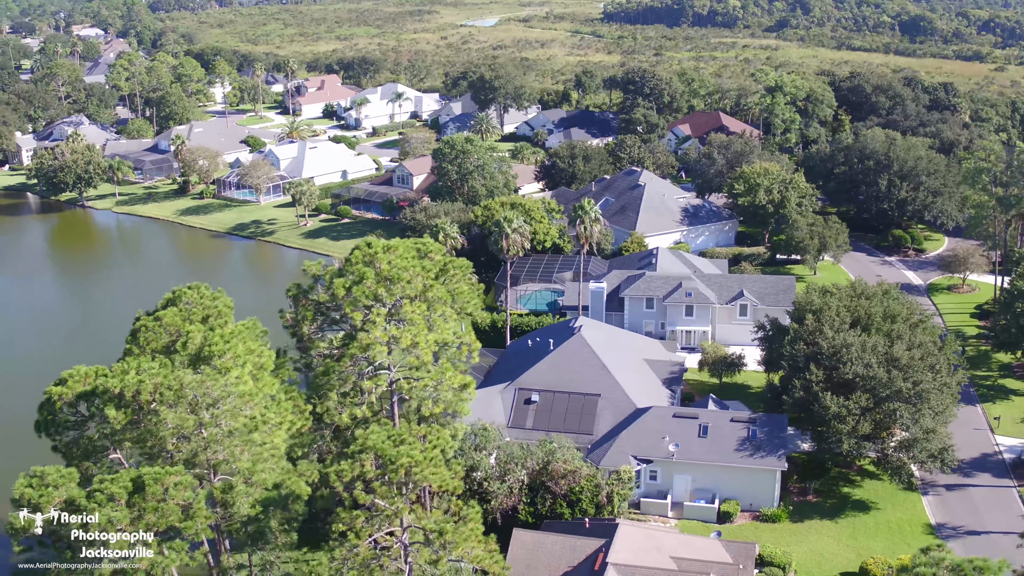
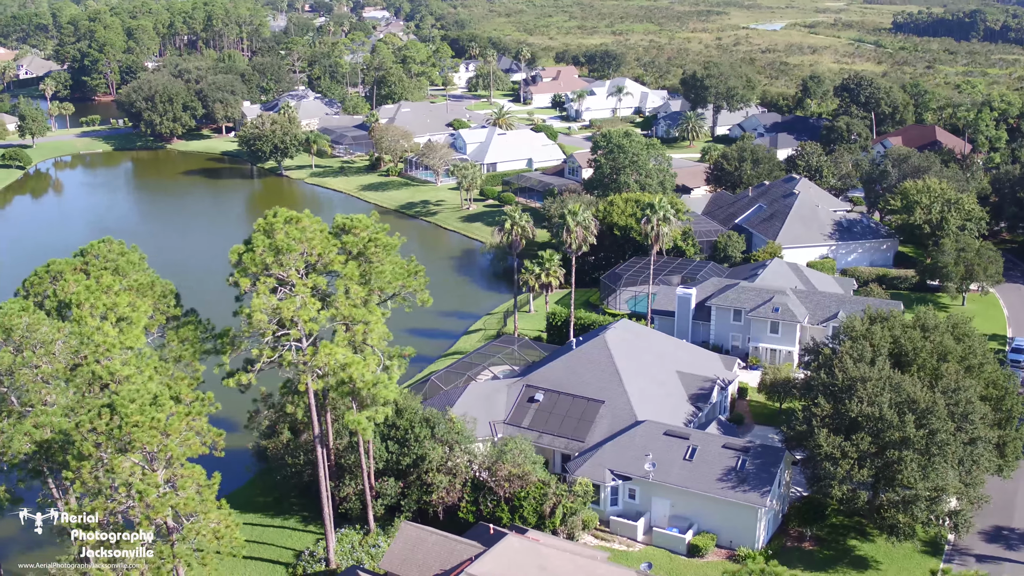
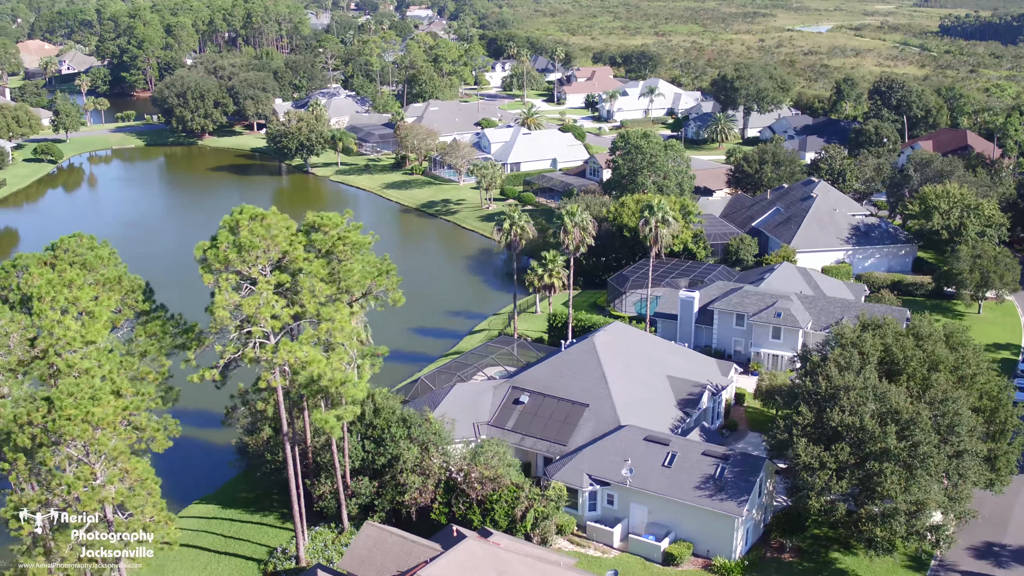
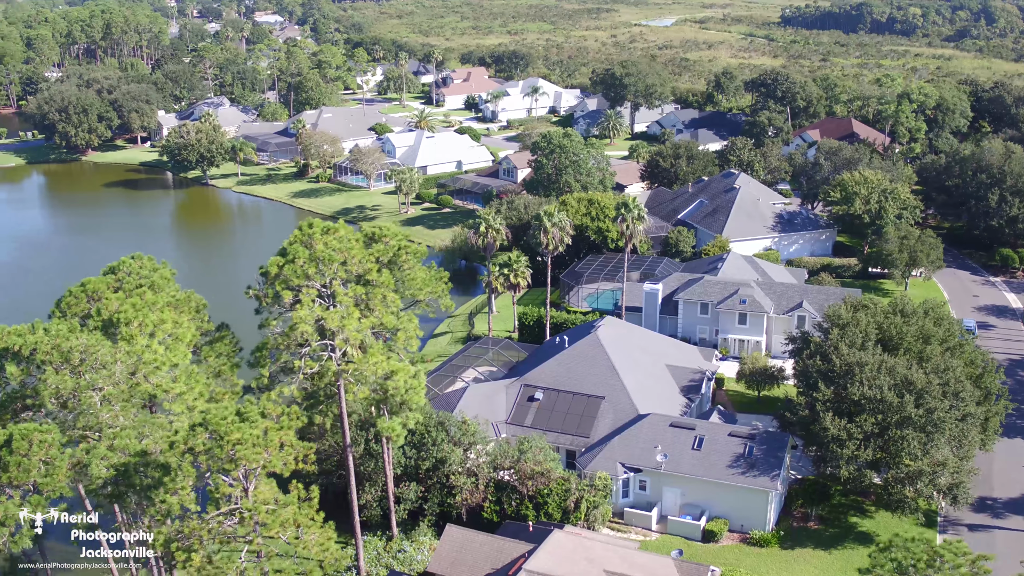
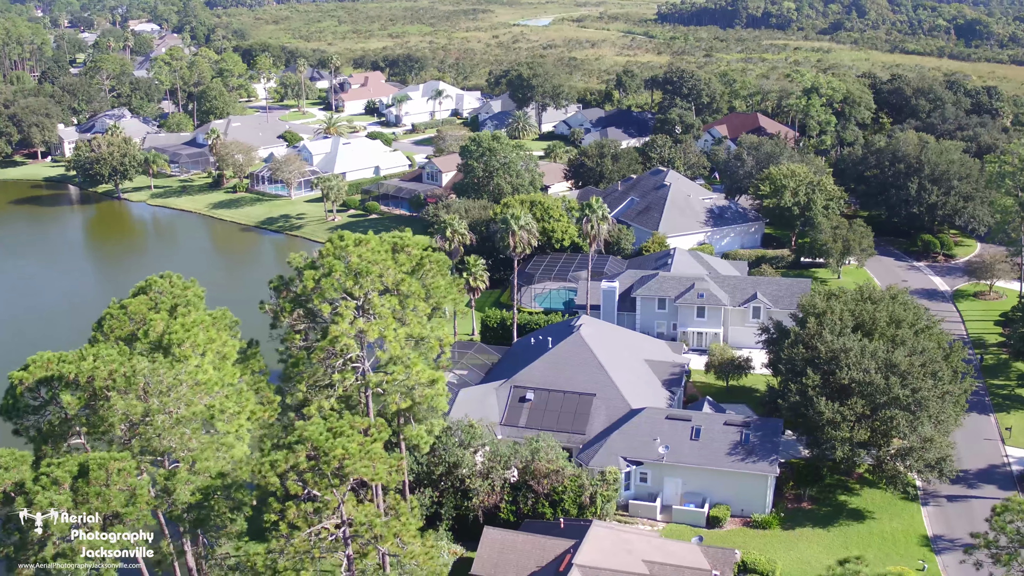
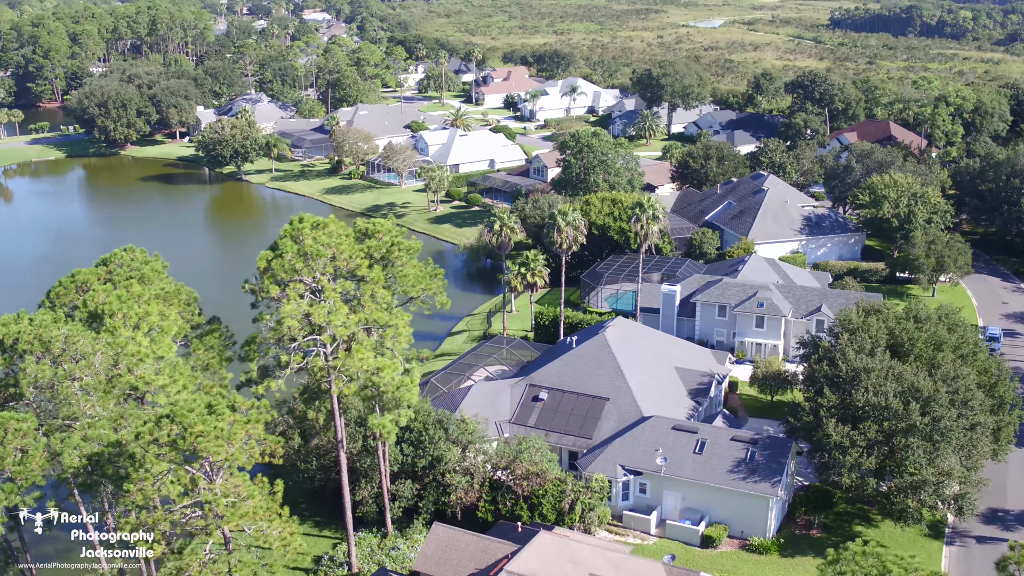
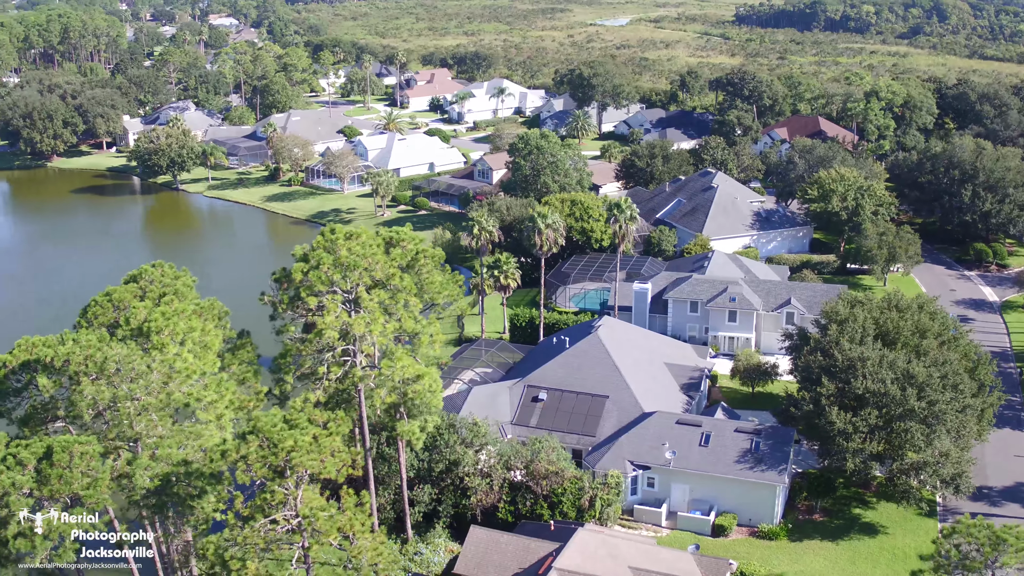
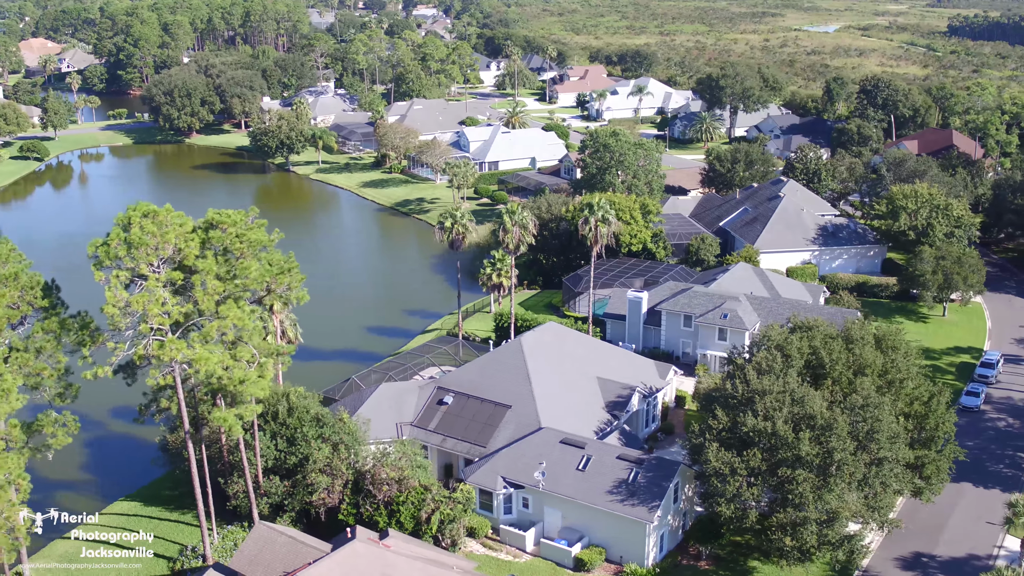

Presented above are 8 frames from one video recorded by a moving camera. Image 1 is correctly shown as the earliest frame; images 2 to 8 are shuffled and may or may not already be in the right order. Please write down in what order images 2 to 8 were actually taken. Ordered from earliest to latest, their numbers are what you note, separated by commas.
5, 7, 4, 6, 2, 3, 8
